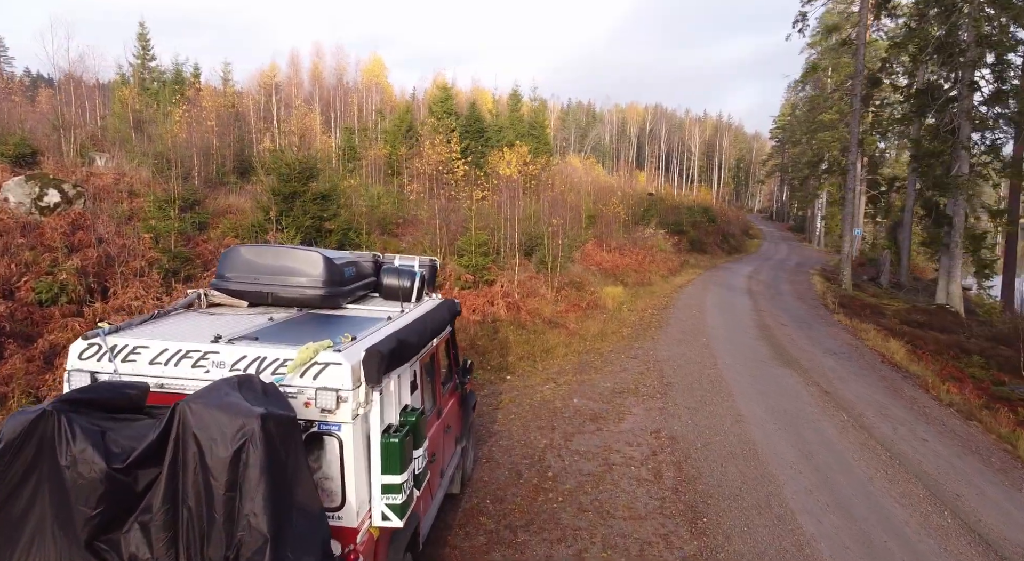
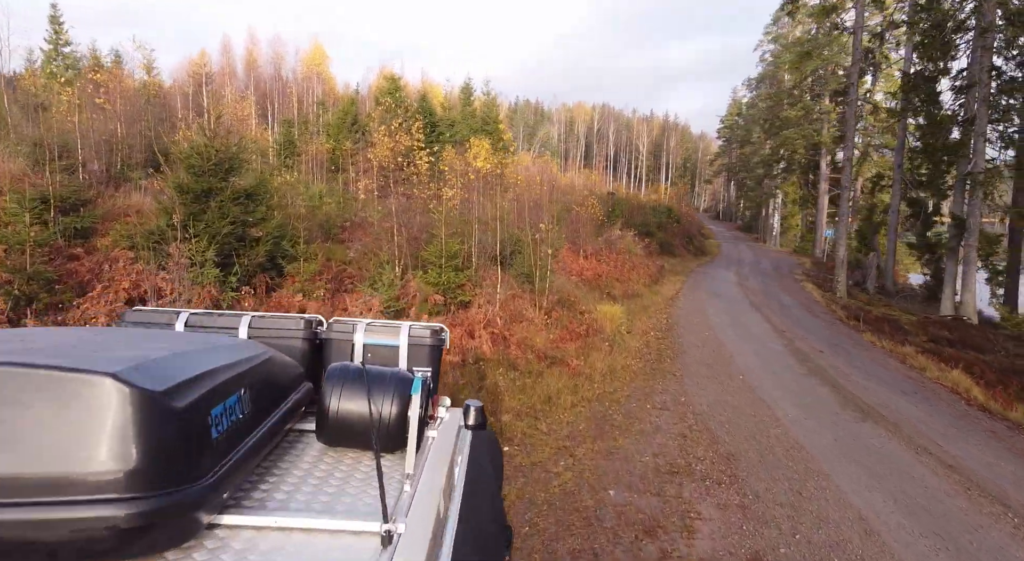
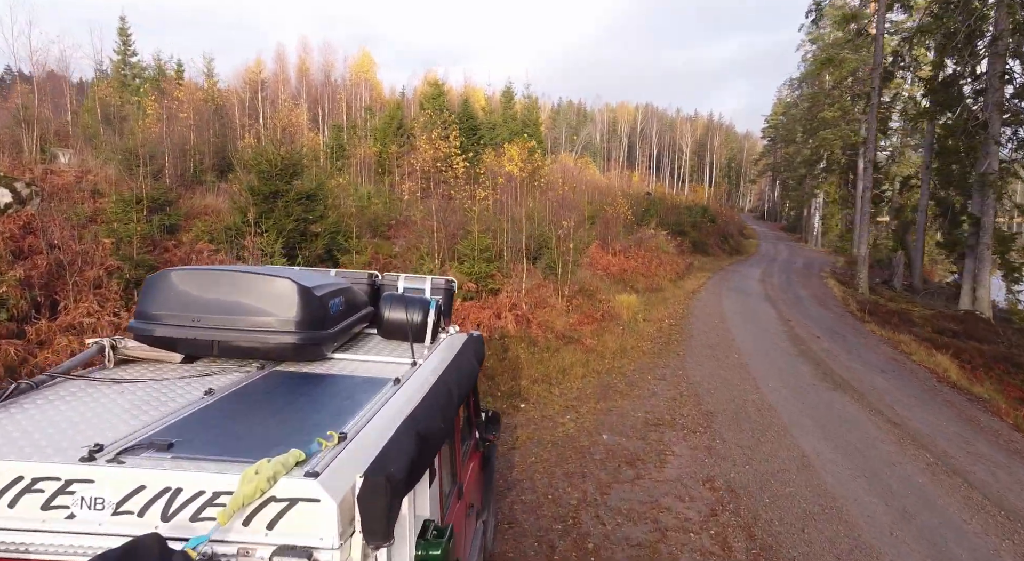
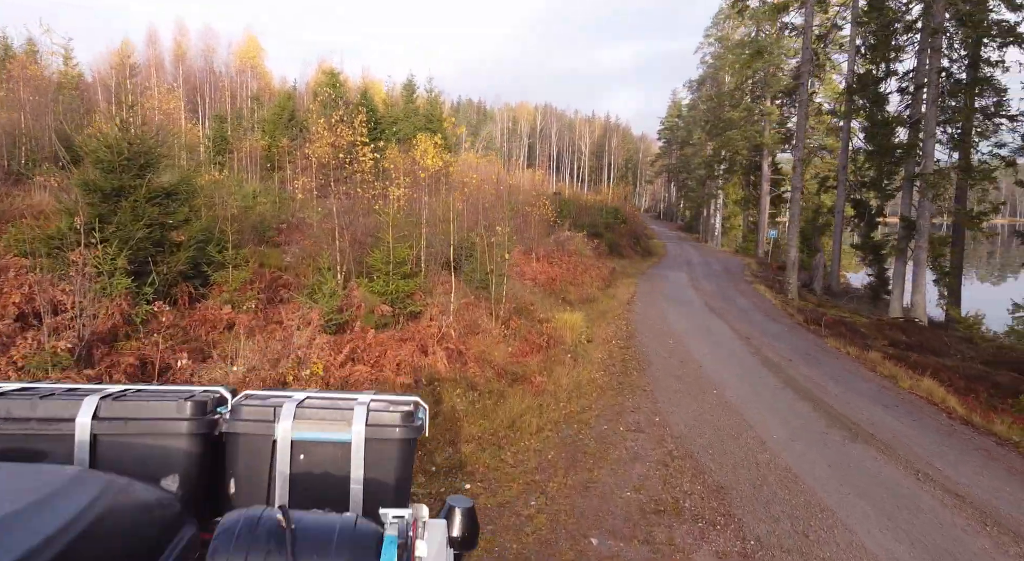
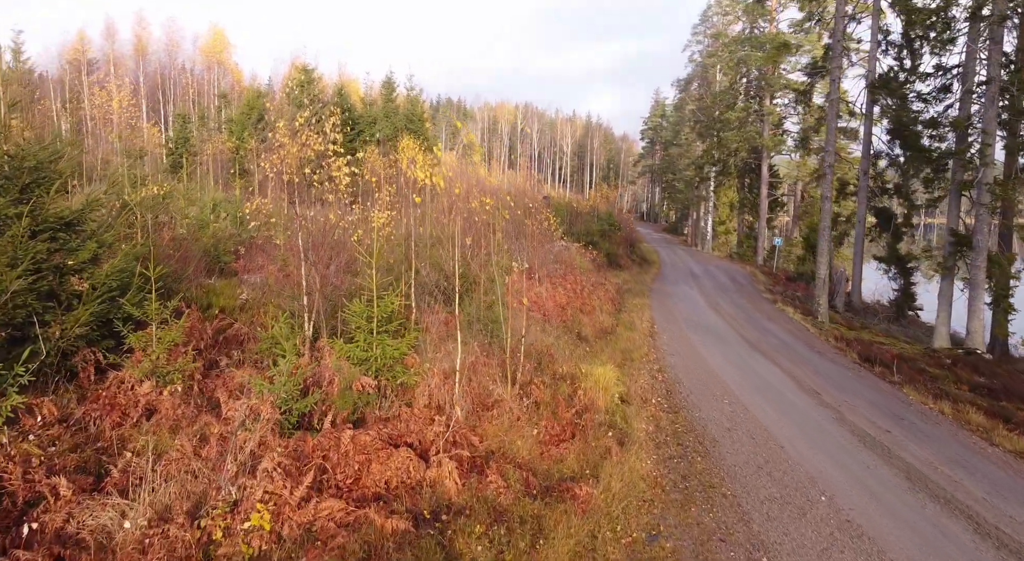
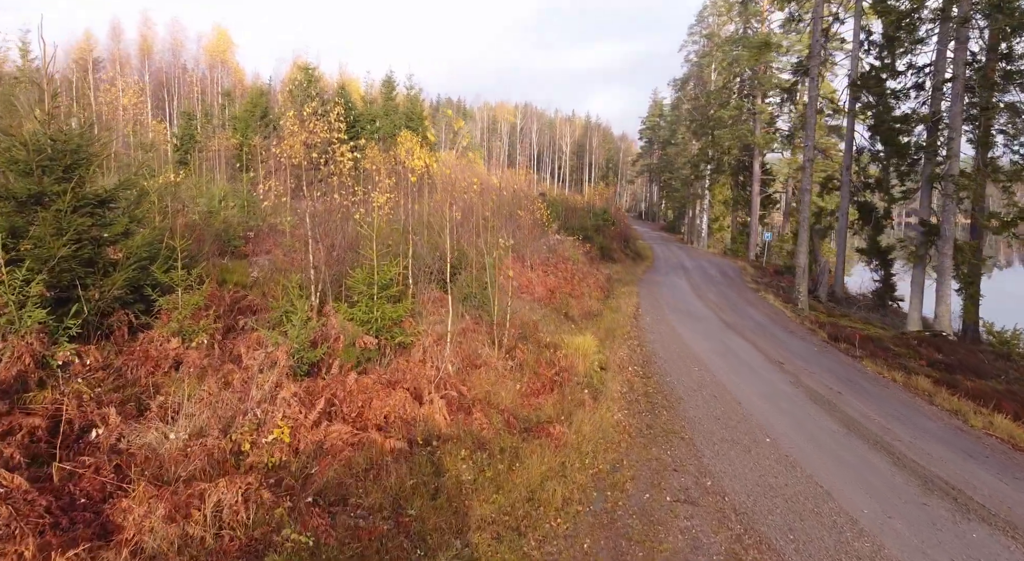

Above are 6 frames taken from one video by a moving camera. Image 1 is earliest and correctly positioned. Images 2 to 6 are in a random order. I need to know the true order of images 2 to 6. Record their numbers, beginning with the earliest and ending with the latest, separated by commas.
3, 2, 4, 6, 5
